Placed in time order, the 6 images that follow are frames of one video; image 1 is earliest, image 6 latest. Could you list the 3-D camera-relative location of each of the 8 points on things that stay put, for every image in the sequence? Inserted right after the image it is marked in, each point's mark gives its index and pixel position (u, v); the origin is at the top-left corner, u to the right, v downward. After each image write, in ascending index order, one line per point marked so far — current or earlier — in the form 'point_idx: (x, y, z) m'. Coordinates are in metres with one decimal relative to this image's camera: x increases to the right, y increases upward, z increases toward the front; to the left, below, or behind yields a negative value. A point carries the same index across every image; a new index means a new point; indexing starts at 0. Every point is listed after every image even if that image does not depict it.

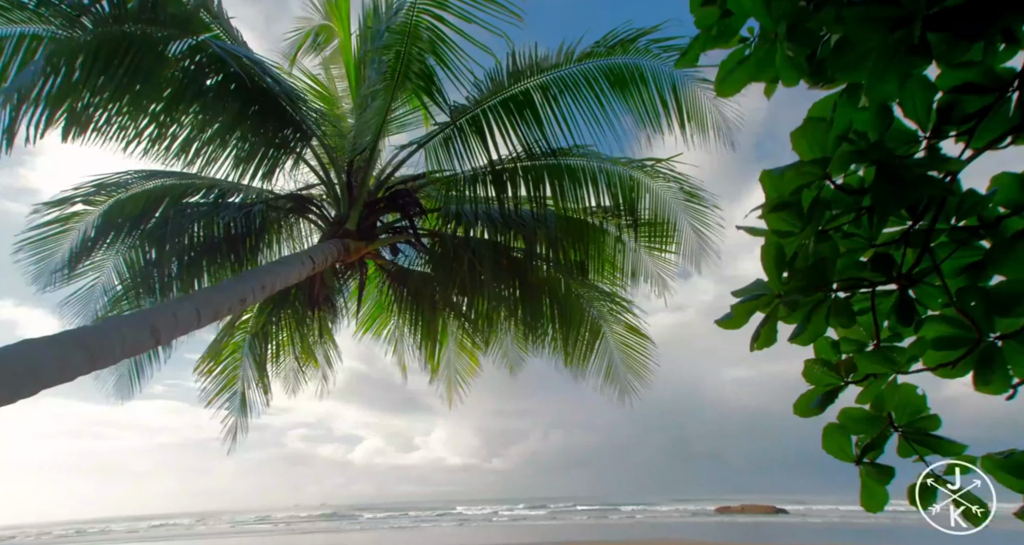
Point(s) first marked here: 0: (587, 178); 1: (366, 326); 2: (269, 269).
0: (+0.7, +0.9, +5.4) m
1: (-1.9, -0.7, +7.6) m
2: (-1.4, 0.0, +3.5) m
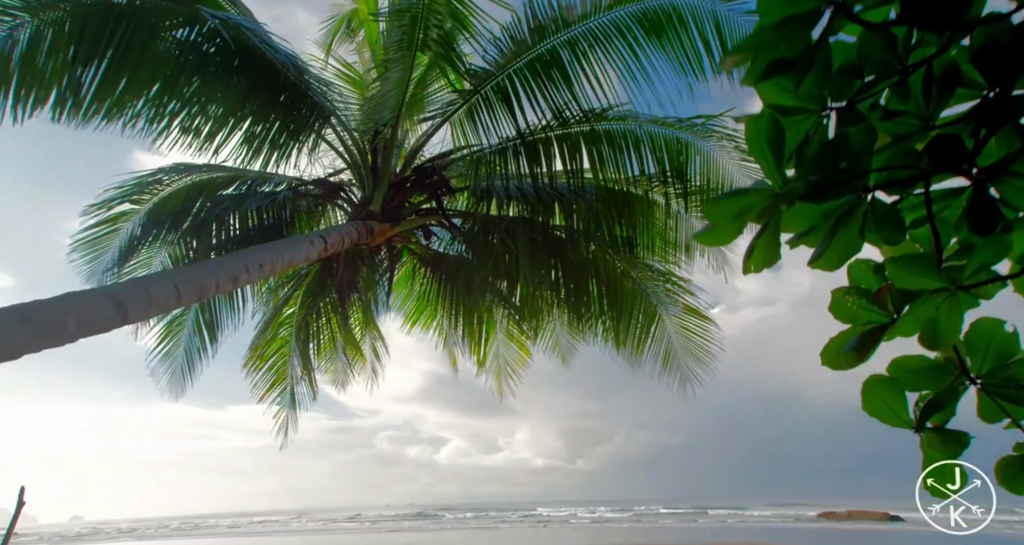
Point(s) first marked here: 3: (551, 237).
0: (+1.0, +1.1, +4.9) m
1: (-1.2, -0.6, +7.5) m
2: (-1.4, +0.1, +3.4) m
3: (+0.3, +0.3, +5.5) m
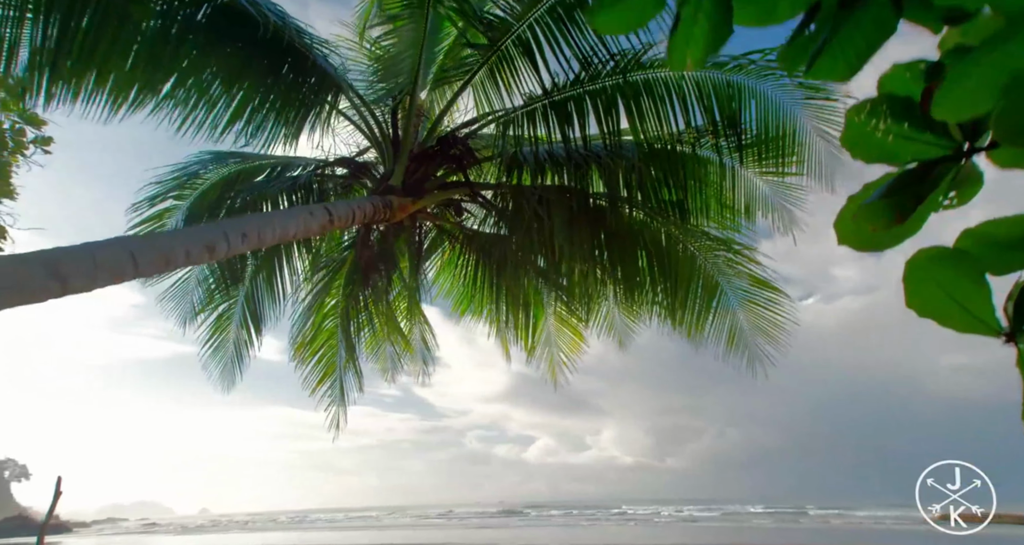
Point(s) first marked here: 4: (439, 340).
0: (+1.2, +1.3, +4.4) m
1: (-0.6, -0.4, +7.2) m
2: (-1.3, +0.3, +3.1) m
3: (+0.7, +0.5, +5.0) m
4: (-0.9, -0.8, +7.3) m
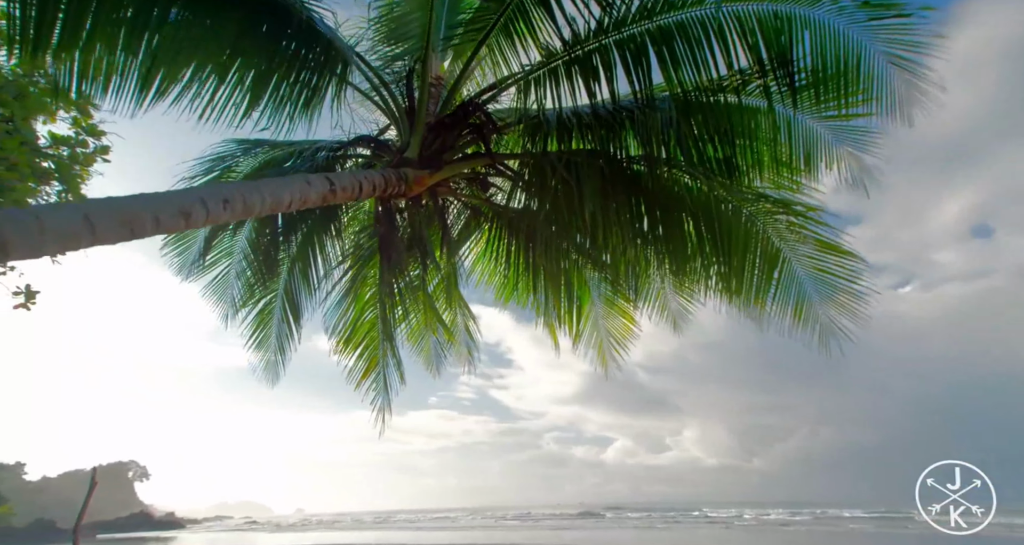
0: (+1.3, +1.6, +3.9) m
1: (-0.1, -0.2, +6.8) m
2: (-1.3, +0.4, +2.9) m
3: (+0.9, +0.8, +4.5) m
4: (-0.4, -0.7, +7.0) m
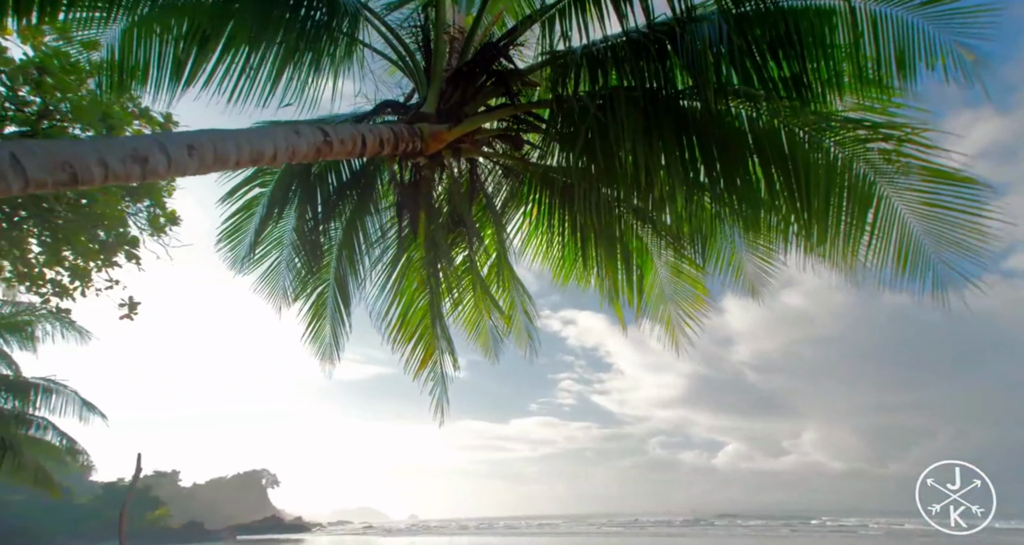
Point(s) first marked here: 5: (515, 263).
0: (+1.3, +1.9, +3.2) m
1: (+0.5, 0.0, +6.3) m
2: (-1.3, +0.6, +2.6) m
3: (+1.1, +1.1, +3.9) m
4: (+0.3, -0.4, +6.5) m
5: (0.0, +0.1, +6.2) m
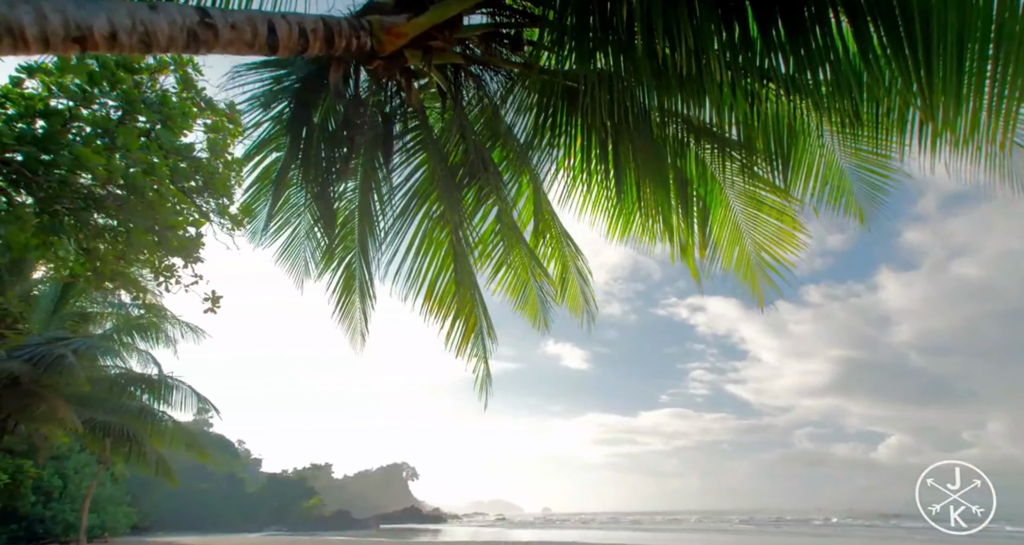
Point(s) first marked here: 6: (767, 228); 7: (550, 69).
0: (+0.9, +2.3, +2.0) m
1: (+0.9, +0.5, +5.2) m
2: (-1.6, +0.9, +2.0) m
3: (+0.9, +1.5, +2.8) m
4: (+0.8, 0.0, +5.5) m
5: (+0.4, +0.5, +5.2) m
6: (+1.9, +0.3, +4.4) m
7: (+0.2, +1.2, +3.6) m
